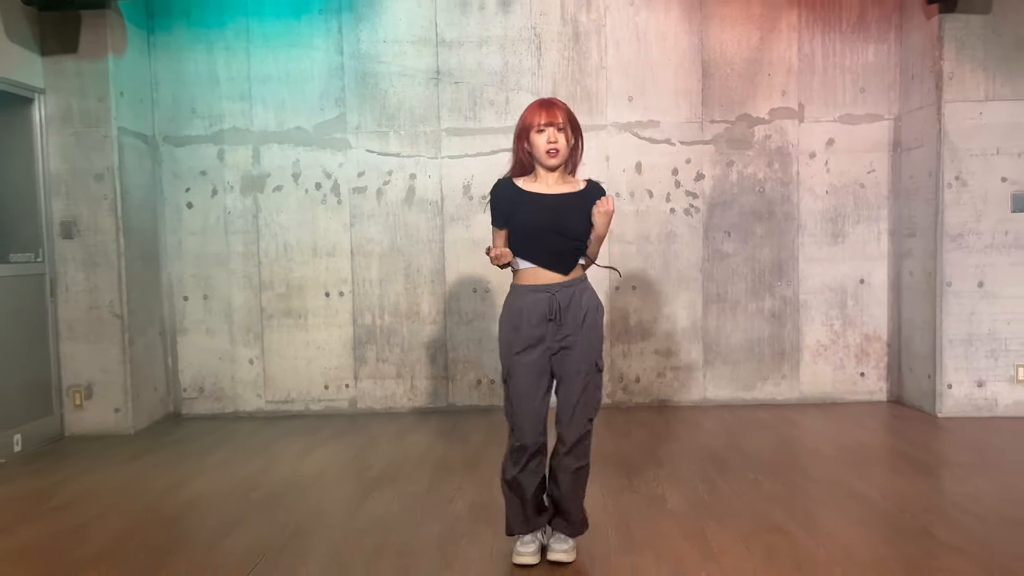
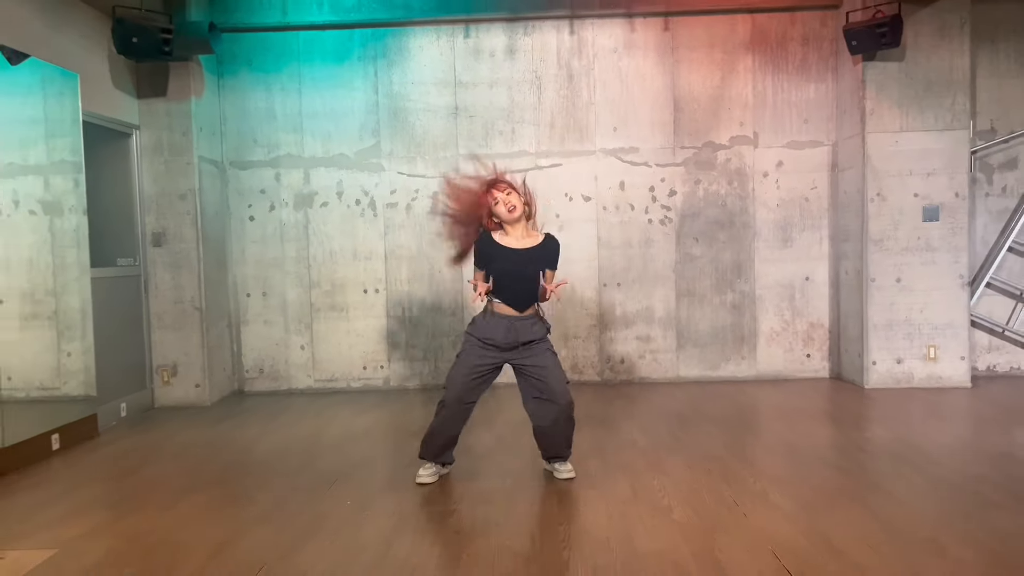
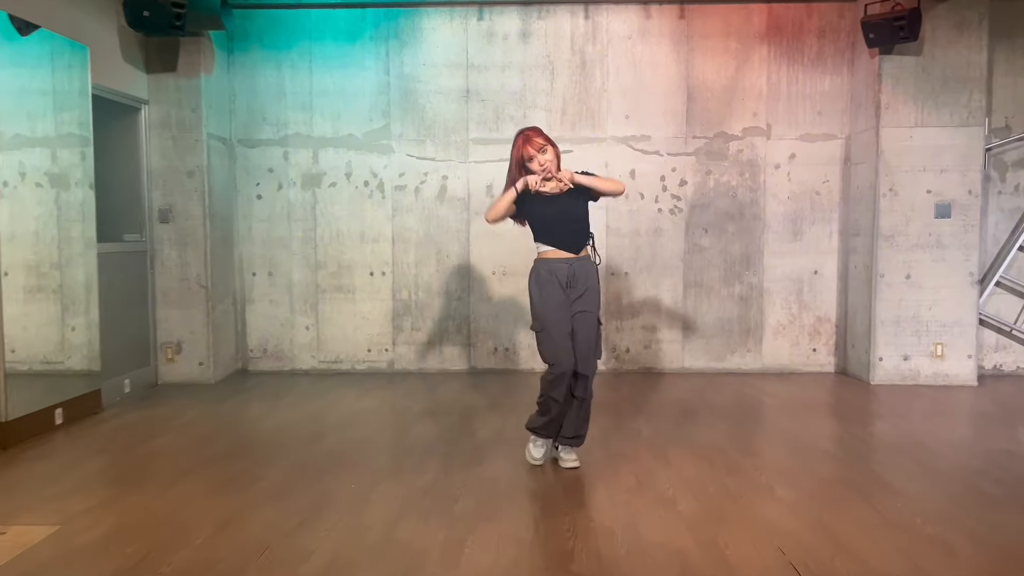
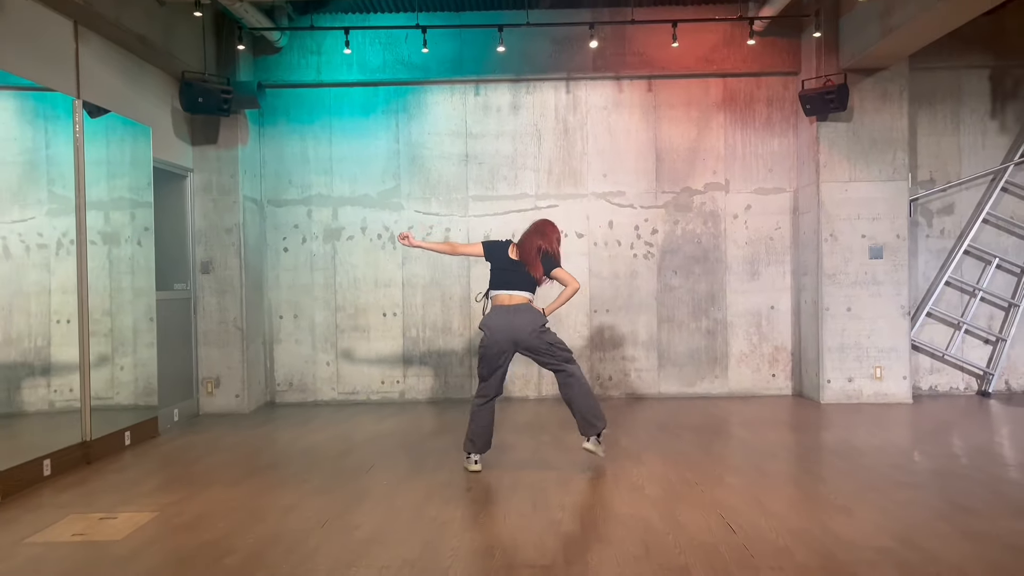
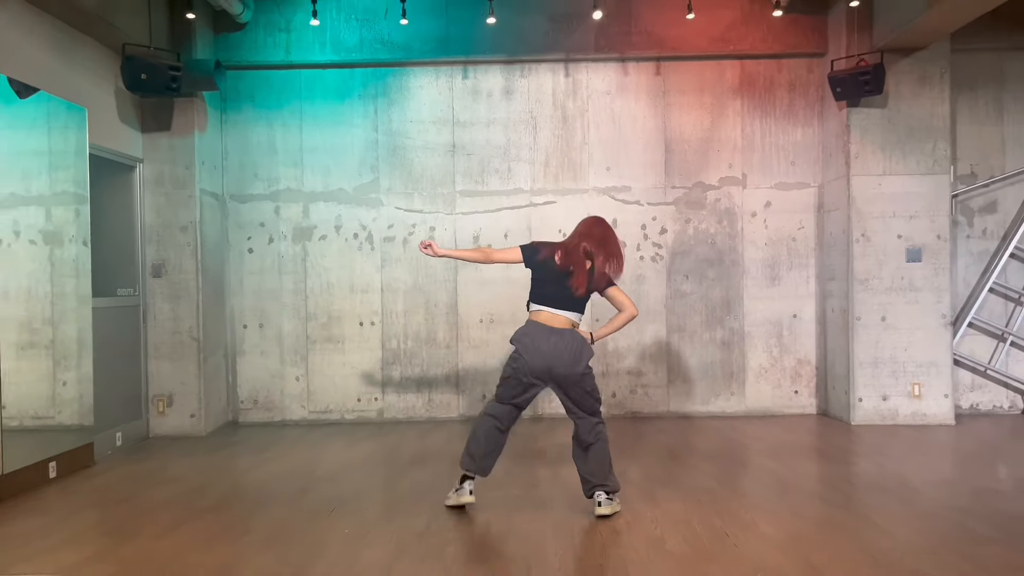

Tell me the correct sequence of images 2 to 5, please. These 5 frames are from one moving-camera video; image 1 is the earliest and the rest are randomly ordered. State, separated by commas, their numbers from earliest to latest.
2, 3, 5, 4
